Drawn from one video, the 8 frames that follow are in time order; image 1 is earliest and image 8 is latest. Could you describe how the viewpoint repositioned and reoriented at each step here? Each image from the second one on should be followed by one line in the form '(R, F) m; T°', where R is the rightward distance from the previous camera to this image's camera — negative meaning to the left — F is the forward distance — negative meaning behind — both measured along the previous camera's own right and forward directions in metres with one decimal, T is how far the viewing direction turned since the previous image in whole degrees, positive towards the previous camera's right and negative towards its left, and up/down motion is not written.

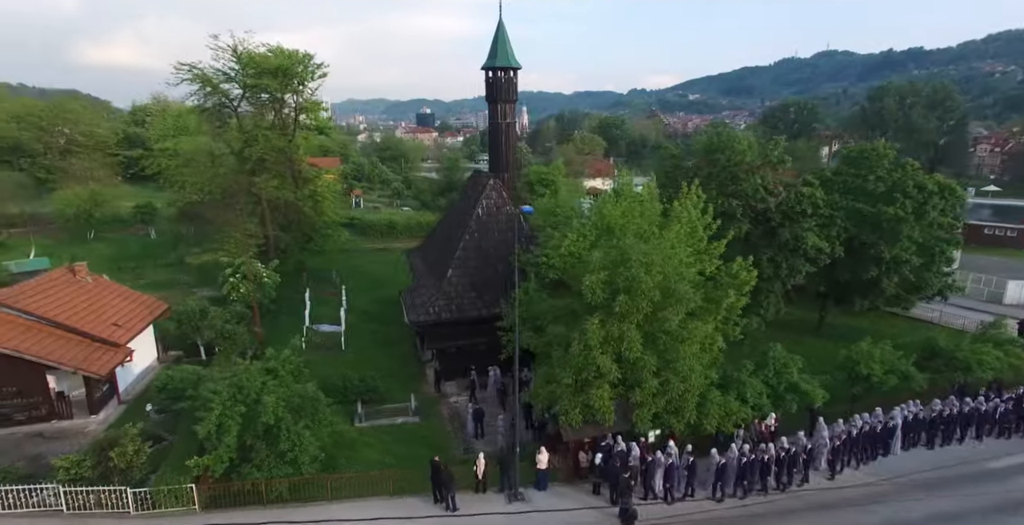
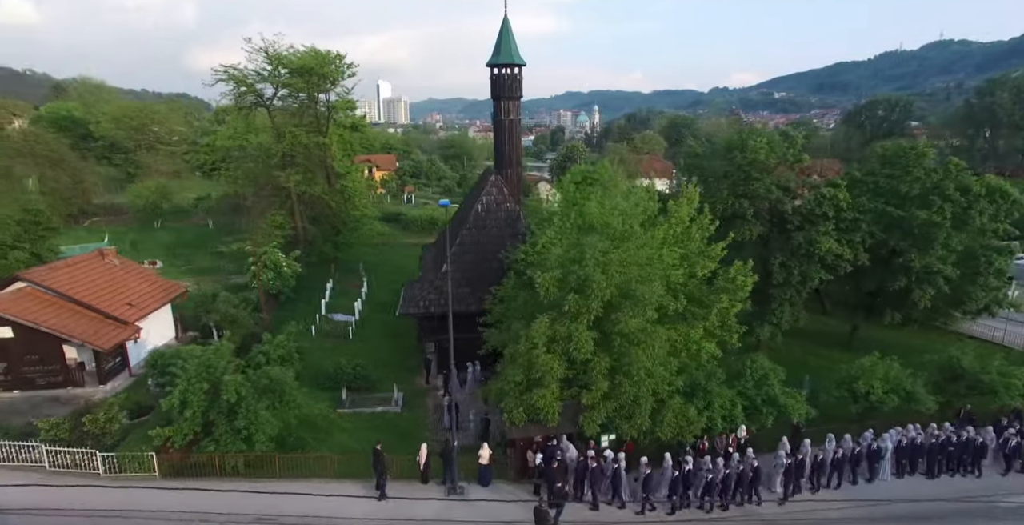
(+3.3, +0.3) m; -7°
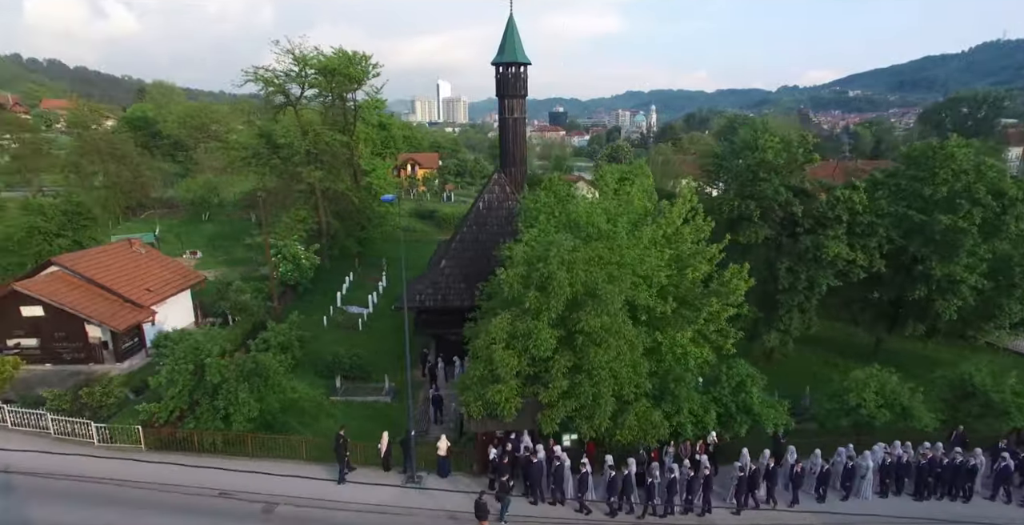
(+2.5, 0.0) m; -6°
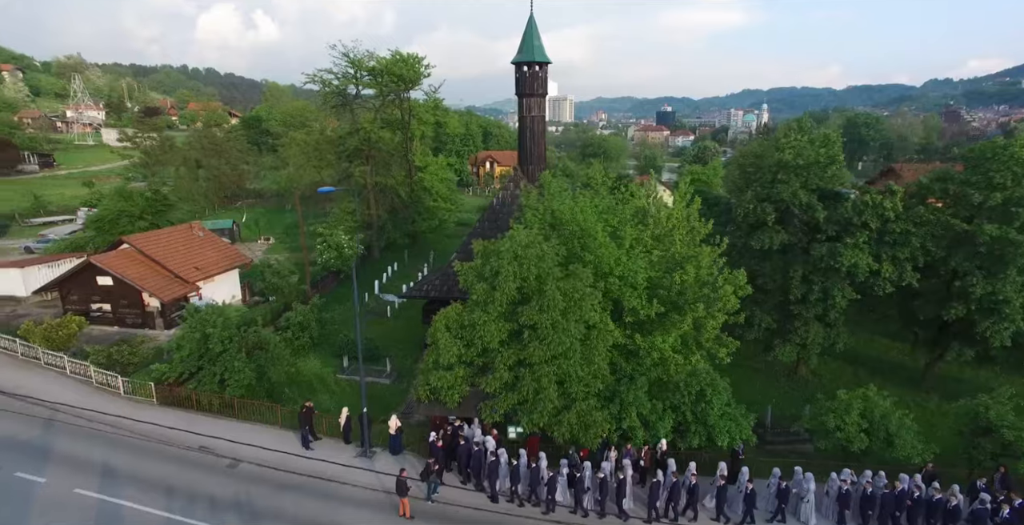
(+4.1, 0.0) m; -10°
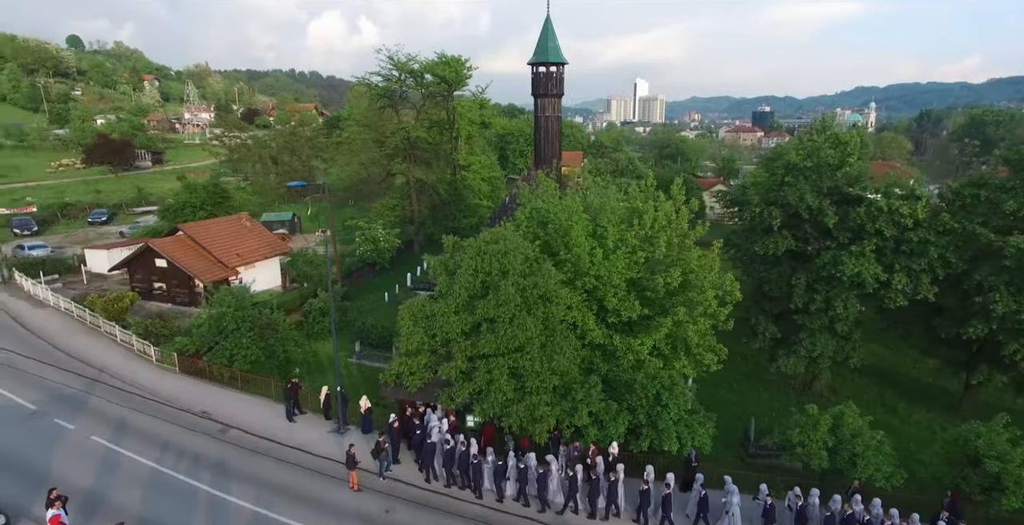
(+3.5, -0.2) m; -9°
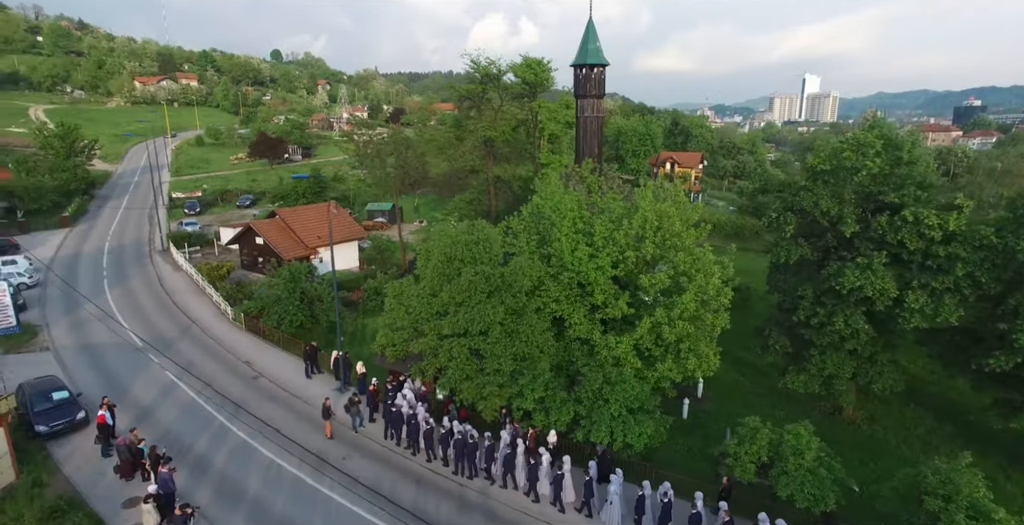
(+5.2, -0.6) m; -14°
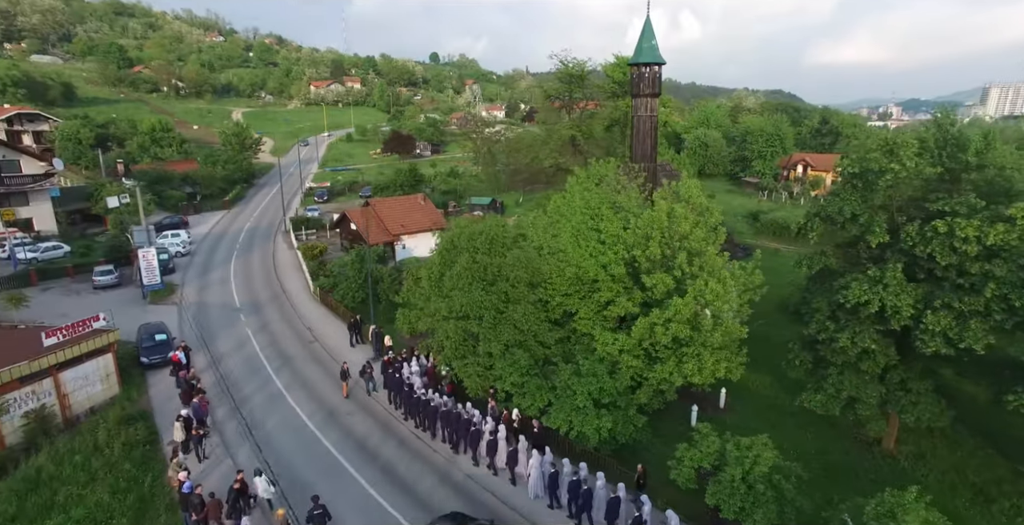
(+4.6, -0.5) m; -14°
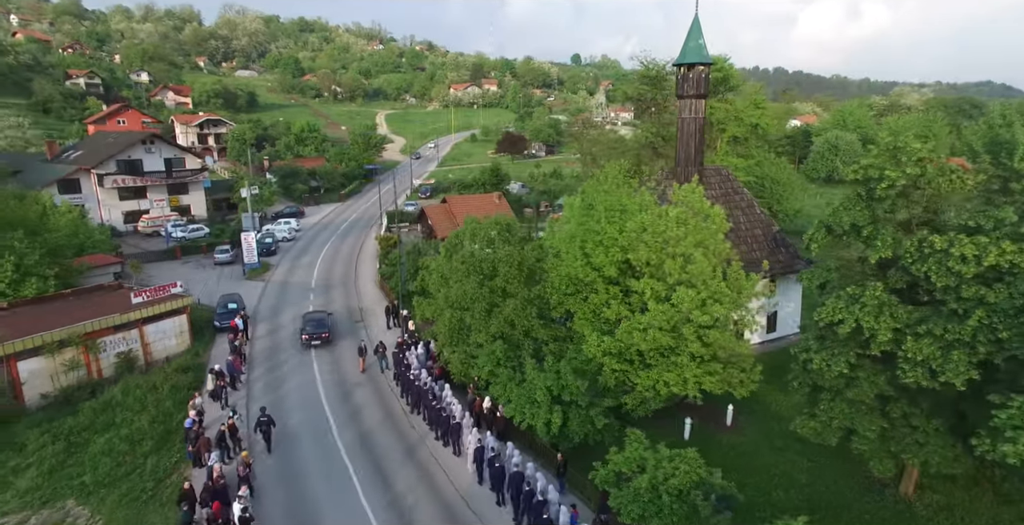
(+4.9, -0.3) m; -14°
